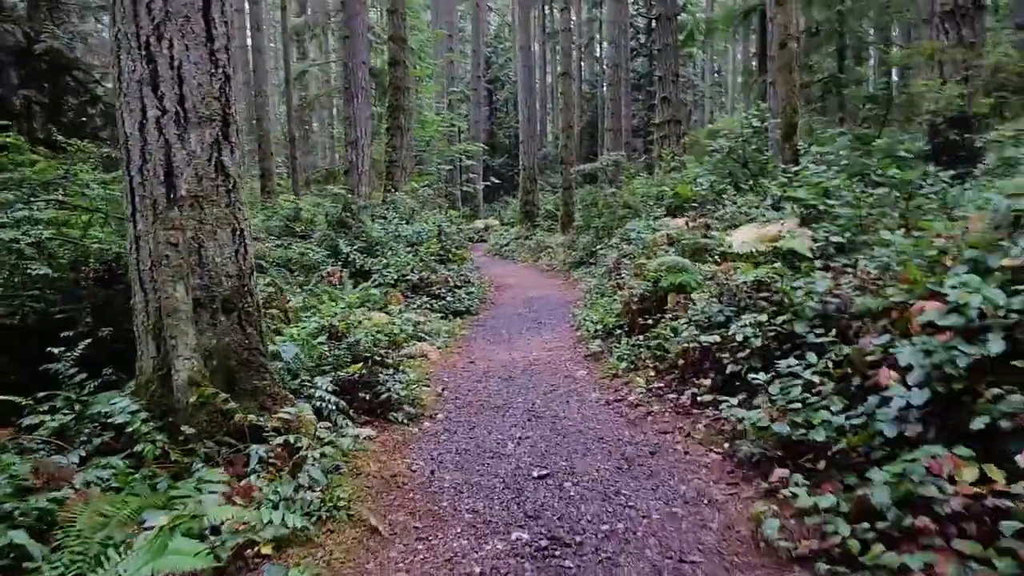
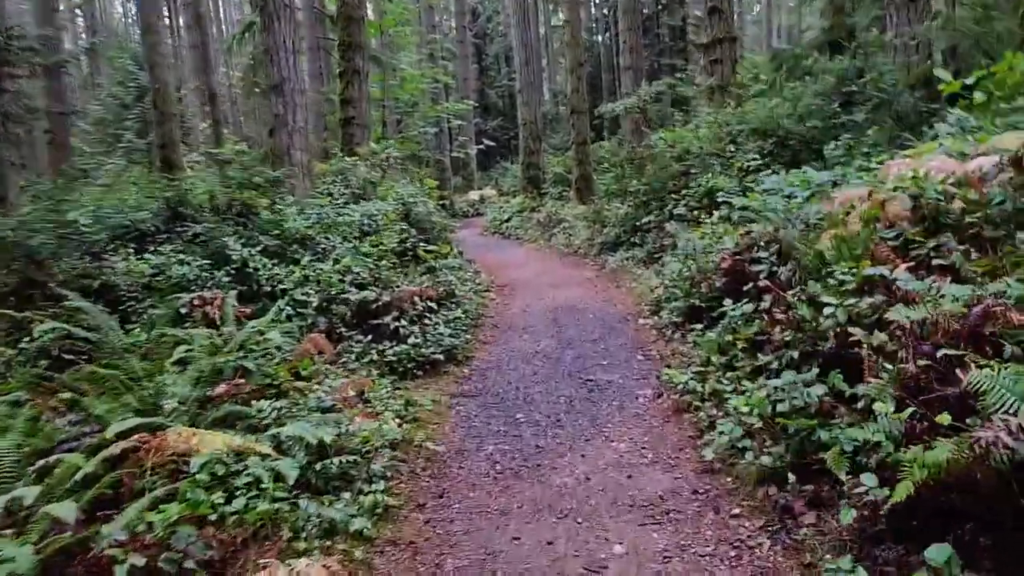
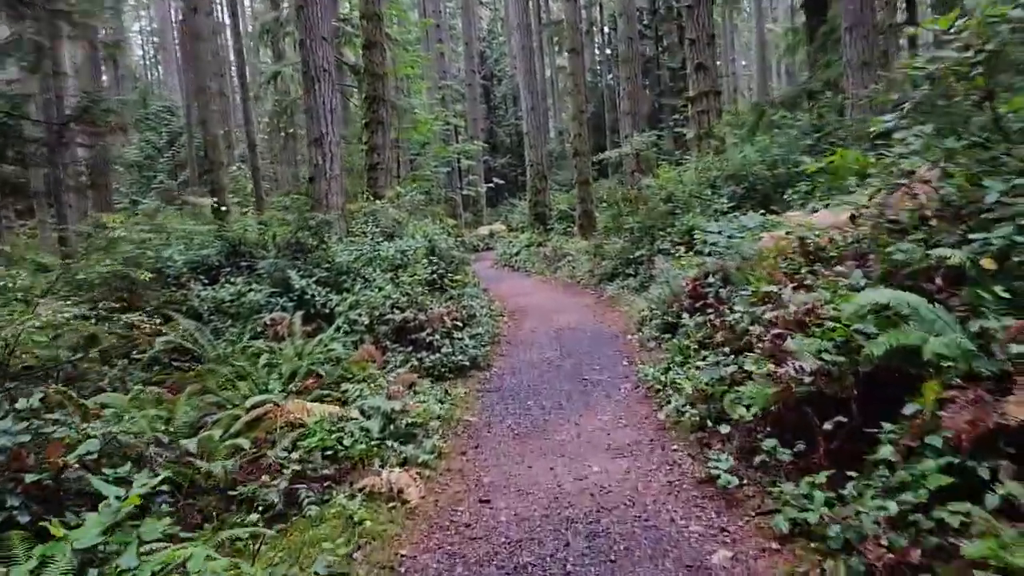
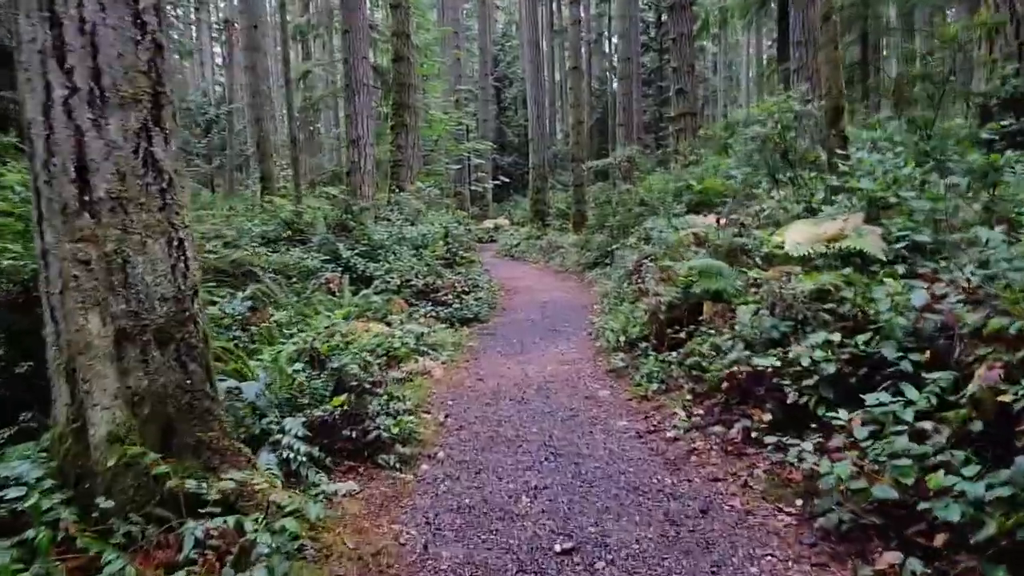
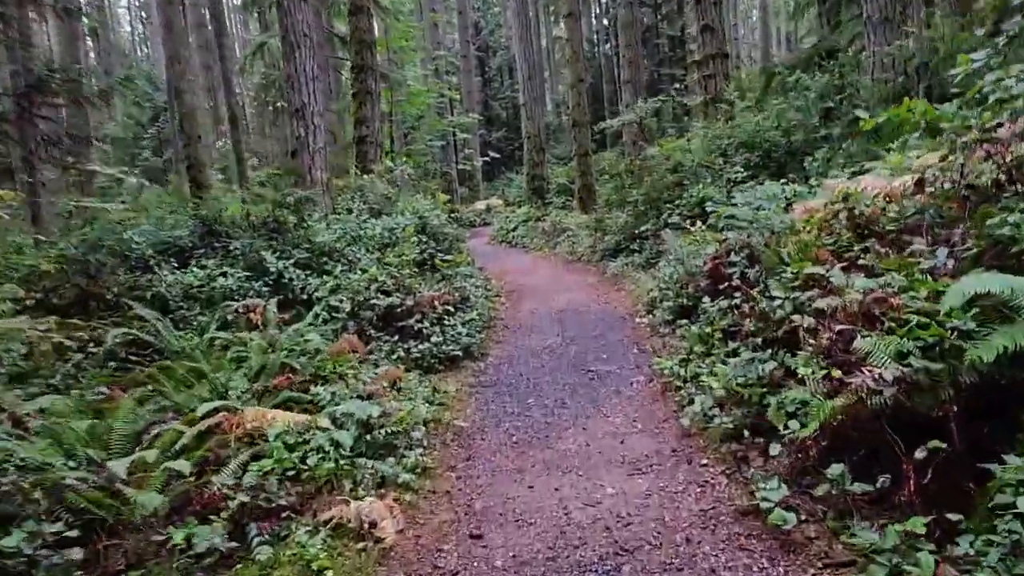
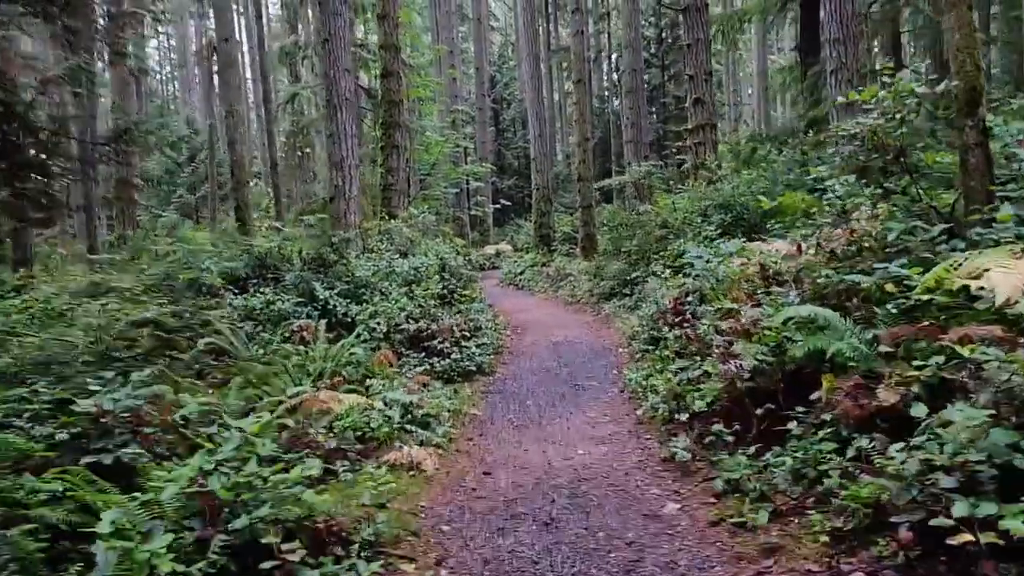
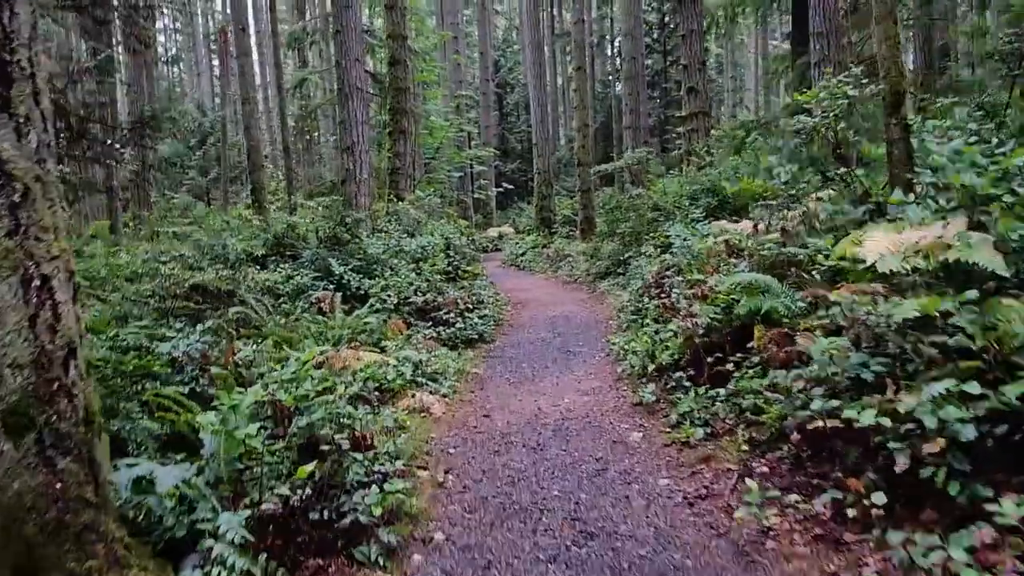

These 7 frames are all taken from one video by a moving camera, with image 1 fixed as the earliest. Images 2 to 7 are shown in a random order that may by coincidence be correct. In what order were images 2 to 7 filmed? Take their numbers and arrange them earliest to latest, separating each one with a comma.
4, 7, 6, 3, 5, 2
